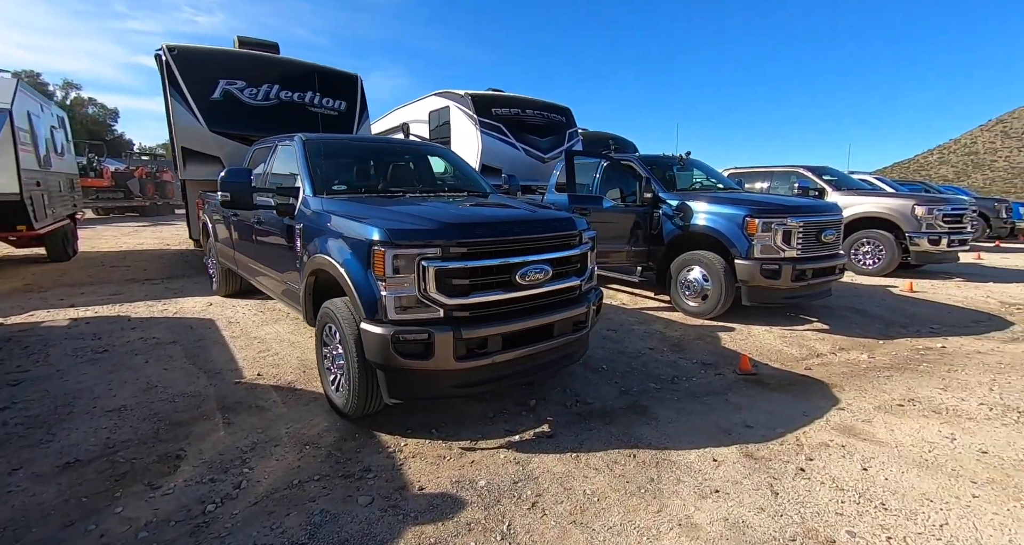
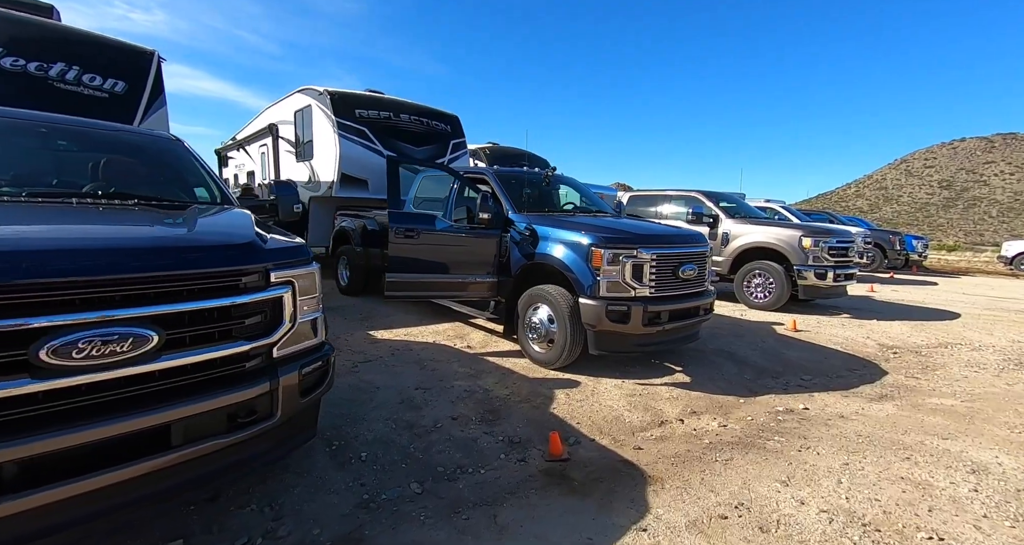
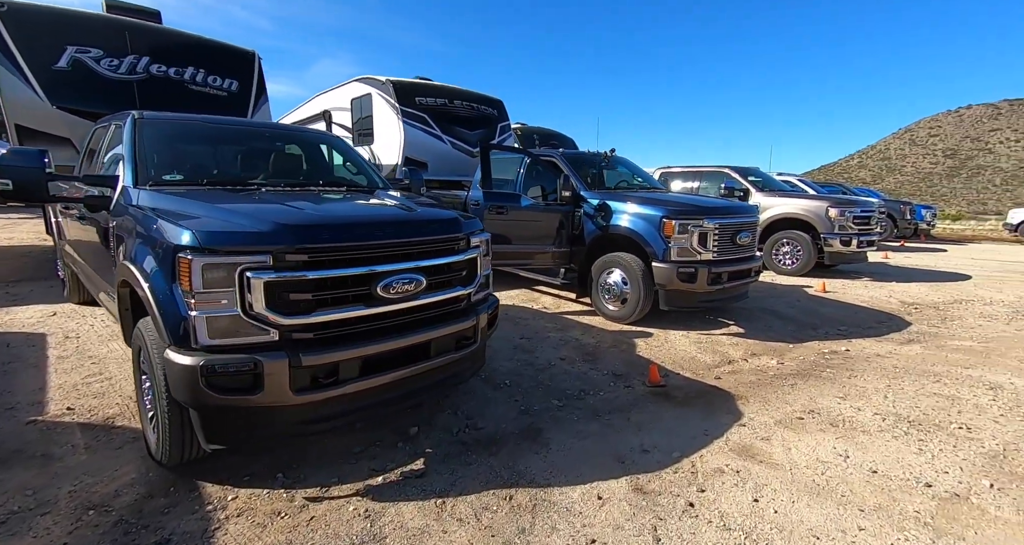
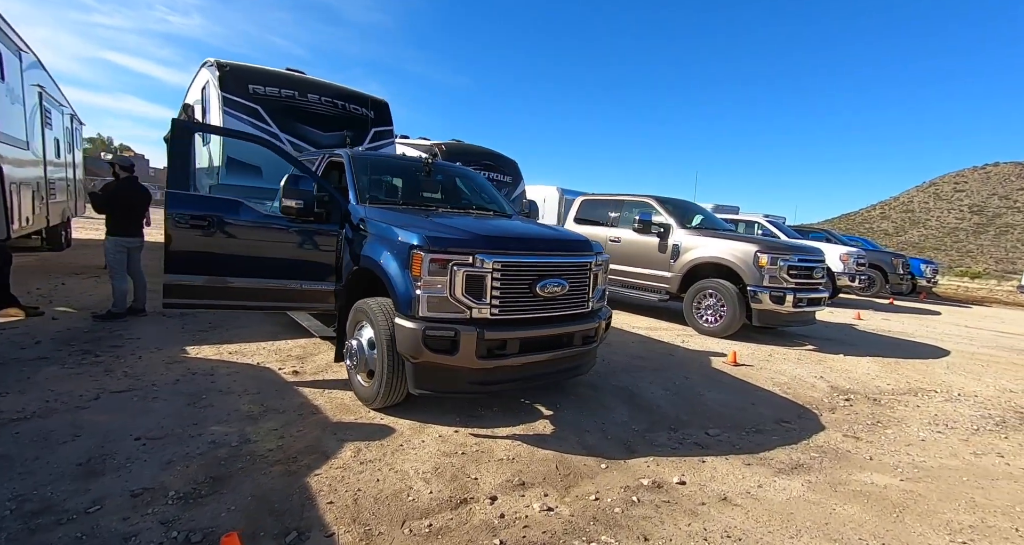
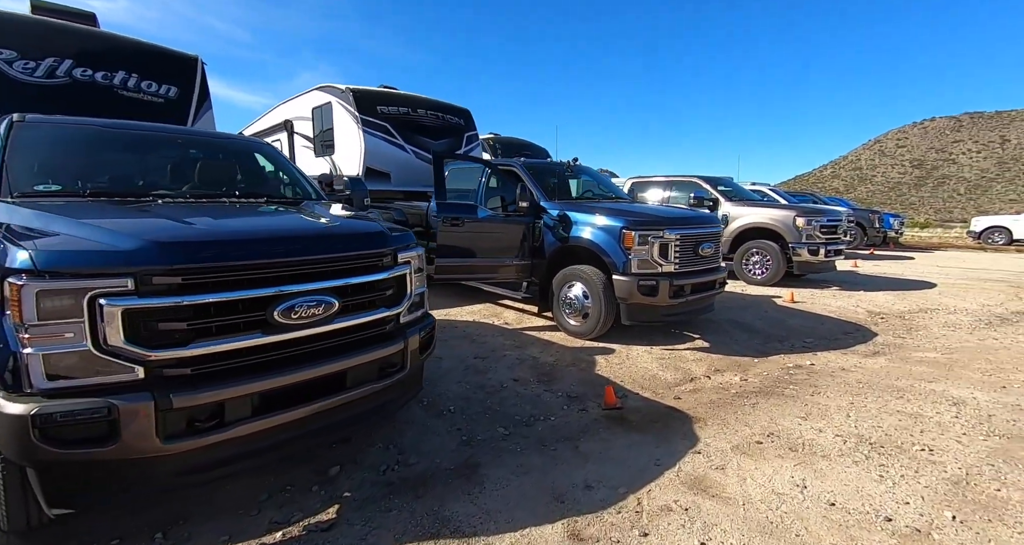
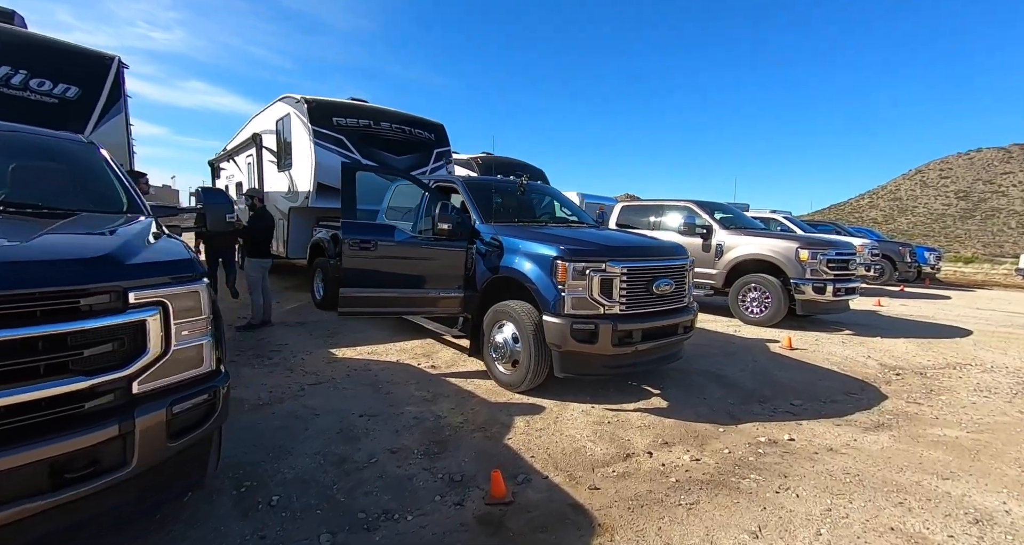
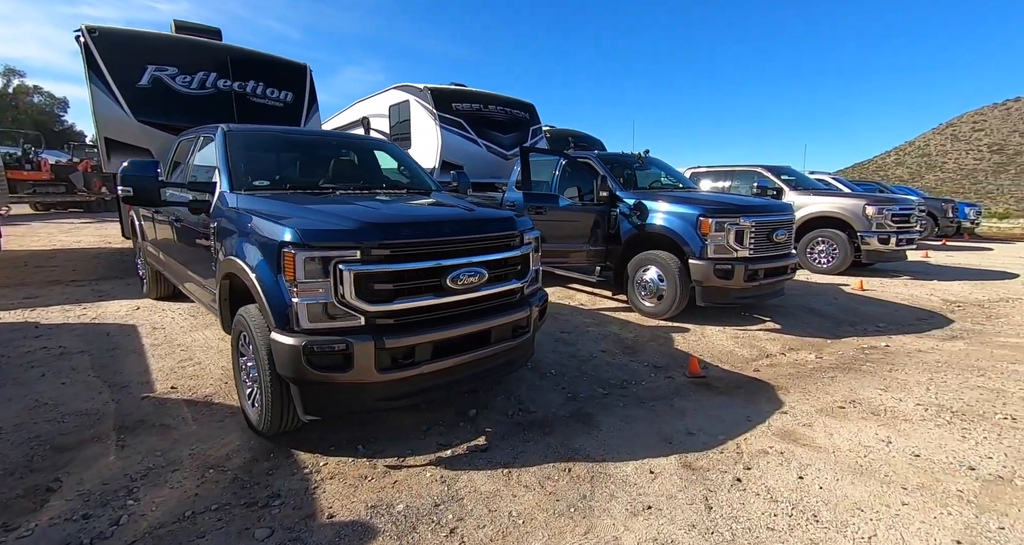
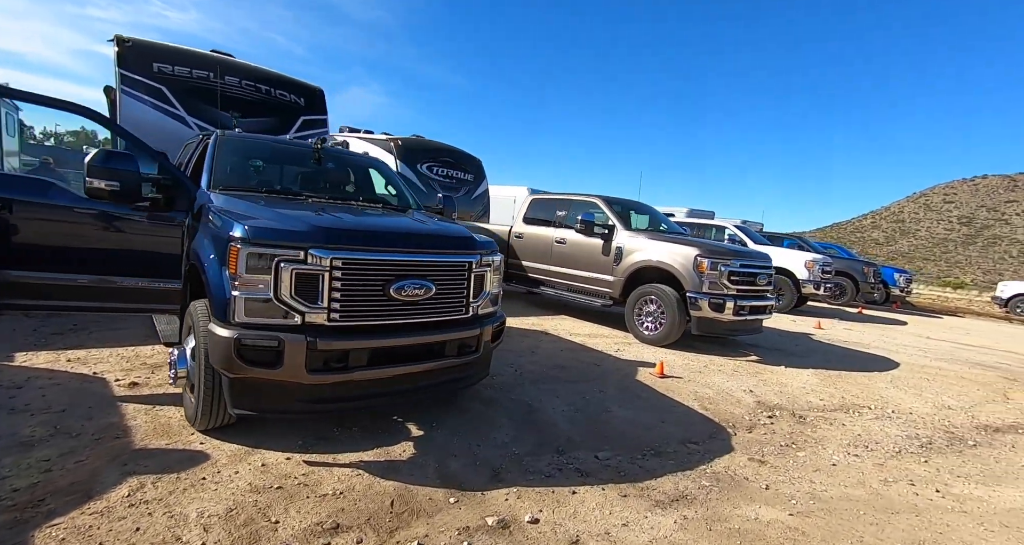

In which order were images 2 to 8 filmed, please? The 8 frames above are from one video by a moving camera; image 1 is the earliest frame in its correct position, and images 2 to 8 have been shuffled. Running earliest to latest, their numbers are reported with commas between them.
7, 3, 5, 2, 6, 4, 8
